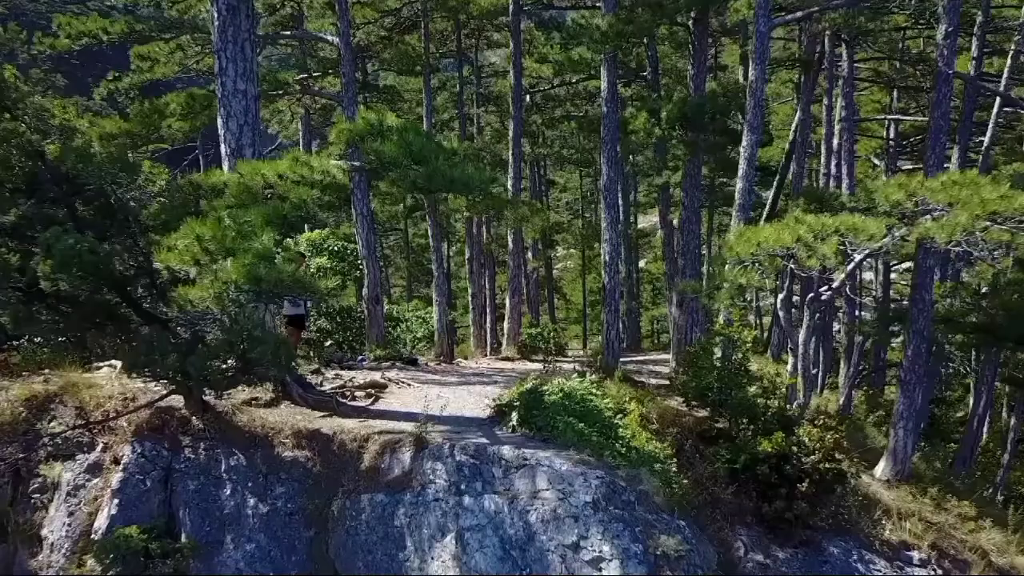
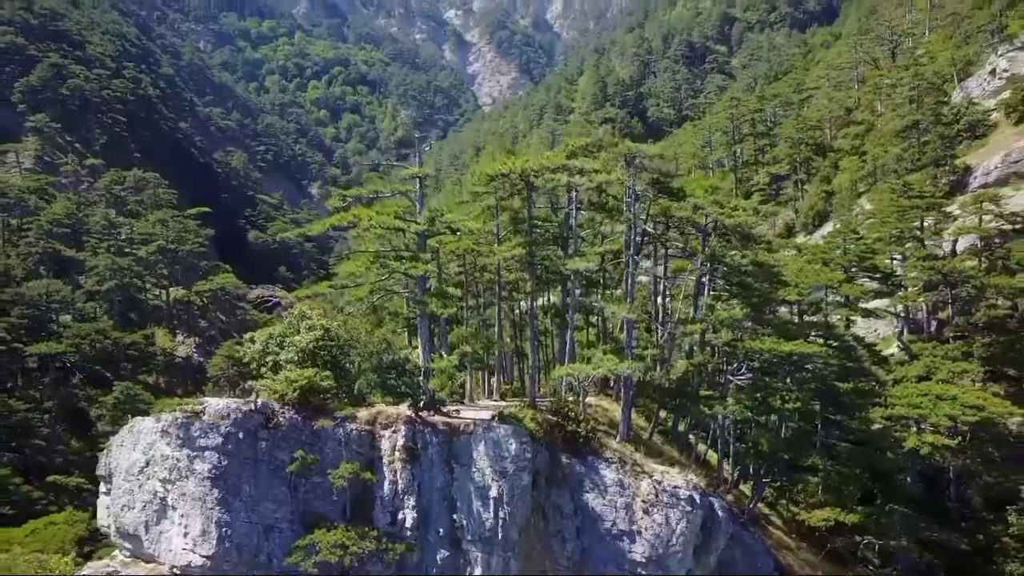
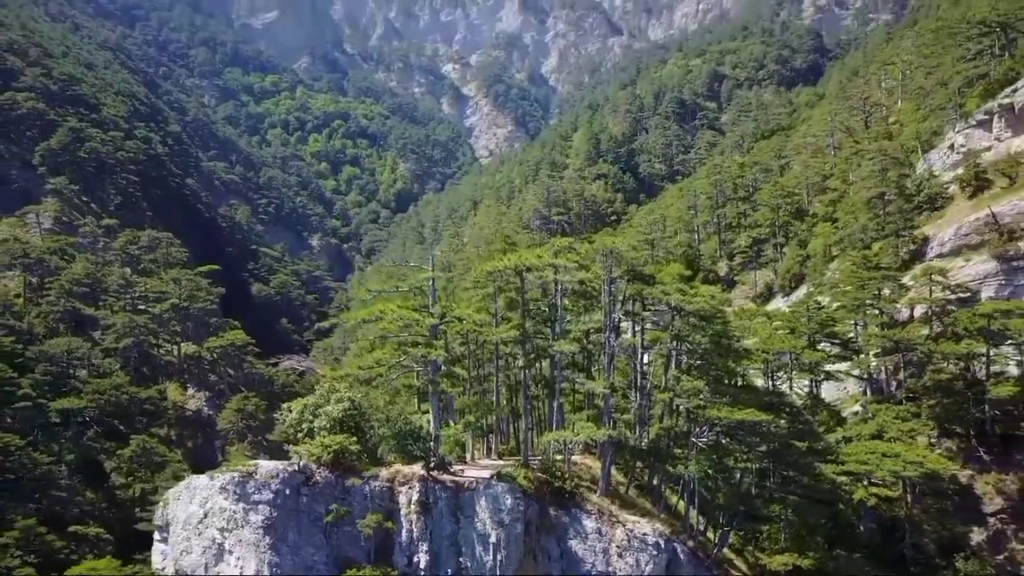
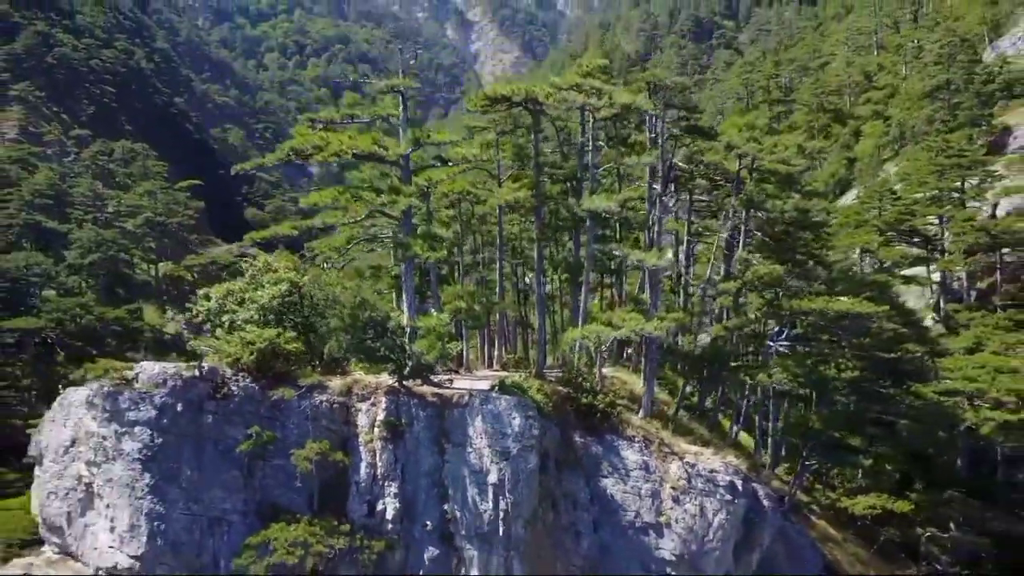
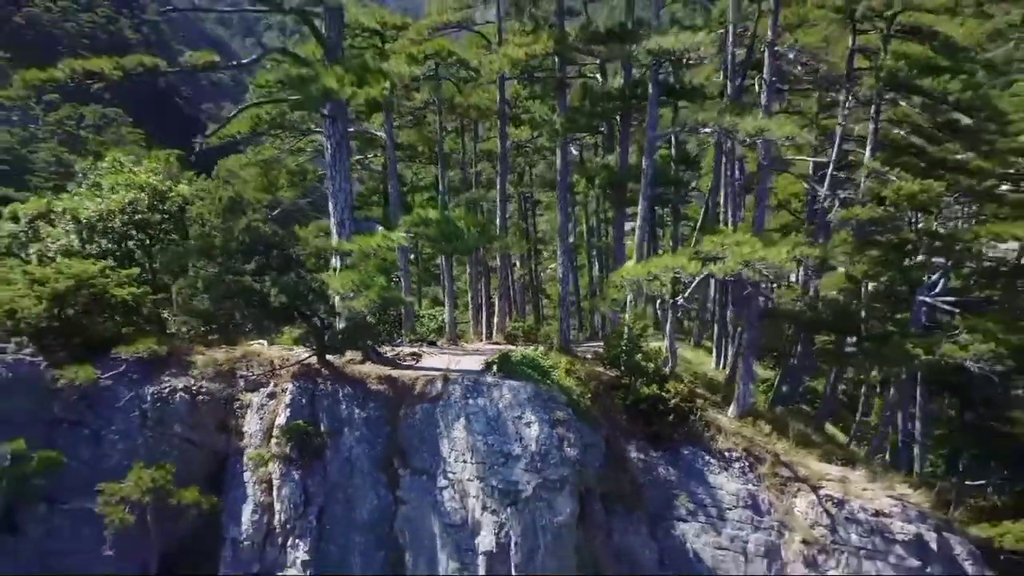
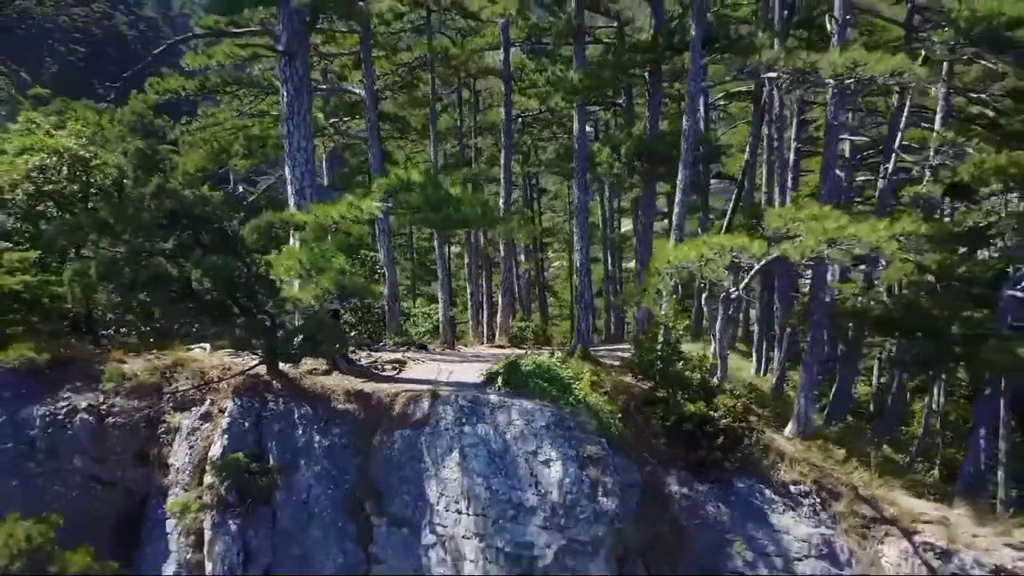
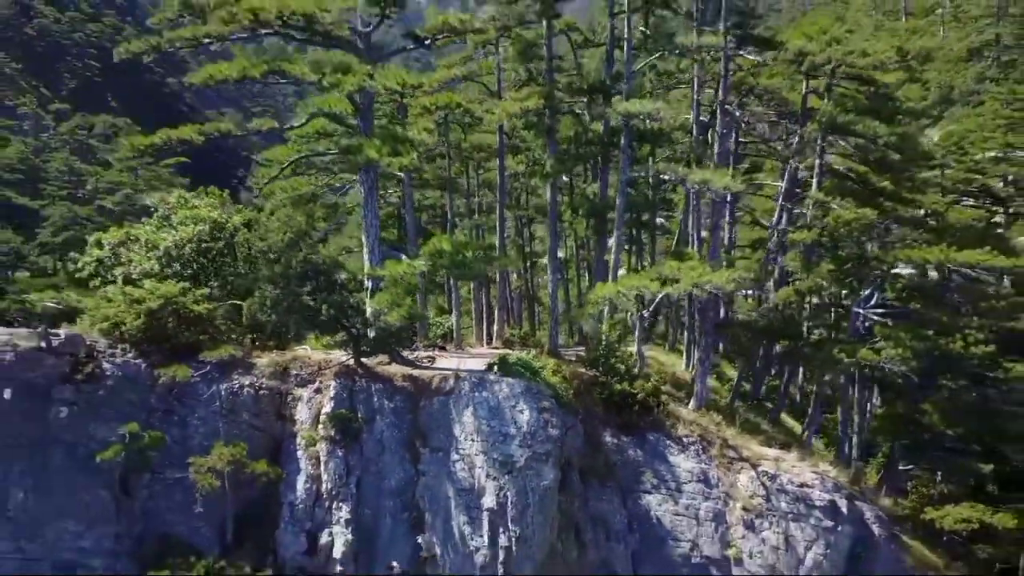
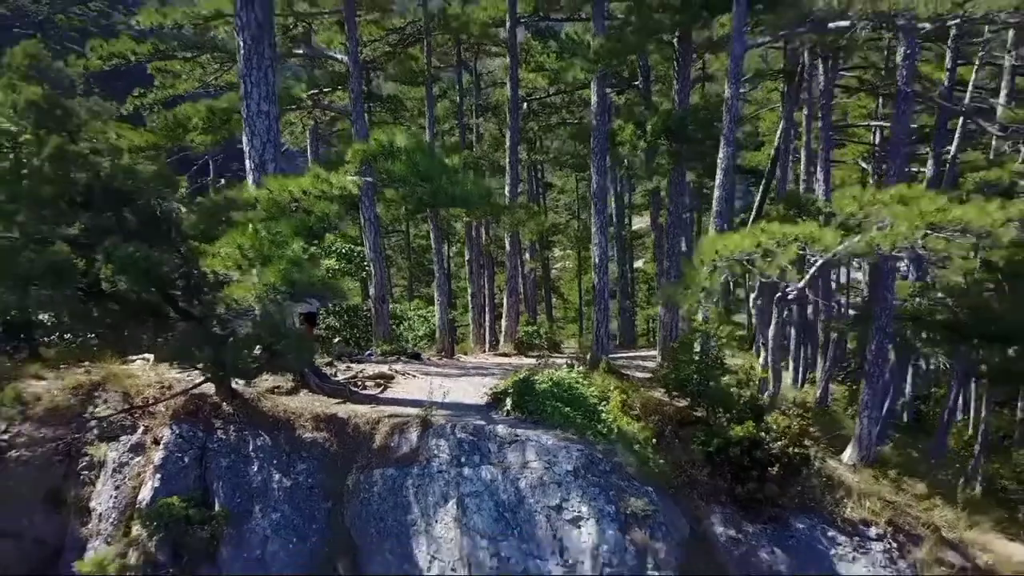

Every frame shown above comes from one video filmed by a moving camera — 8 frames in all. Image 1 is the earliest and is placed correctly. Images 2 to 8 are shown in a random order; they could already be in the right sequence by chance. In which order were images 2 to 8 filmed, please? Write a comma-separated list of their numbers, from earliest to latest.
8, 6, 5, 7, 4, 2, 3
